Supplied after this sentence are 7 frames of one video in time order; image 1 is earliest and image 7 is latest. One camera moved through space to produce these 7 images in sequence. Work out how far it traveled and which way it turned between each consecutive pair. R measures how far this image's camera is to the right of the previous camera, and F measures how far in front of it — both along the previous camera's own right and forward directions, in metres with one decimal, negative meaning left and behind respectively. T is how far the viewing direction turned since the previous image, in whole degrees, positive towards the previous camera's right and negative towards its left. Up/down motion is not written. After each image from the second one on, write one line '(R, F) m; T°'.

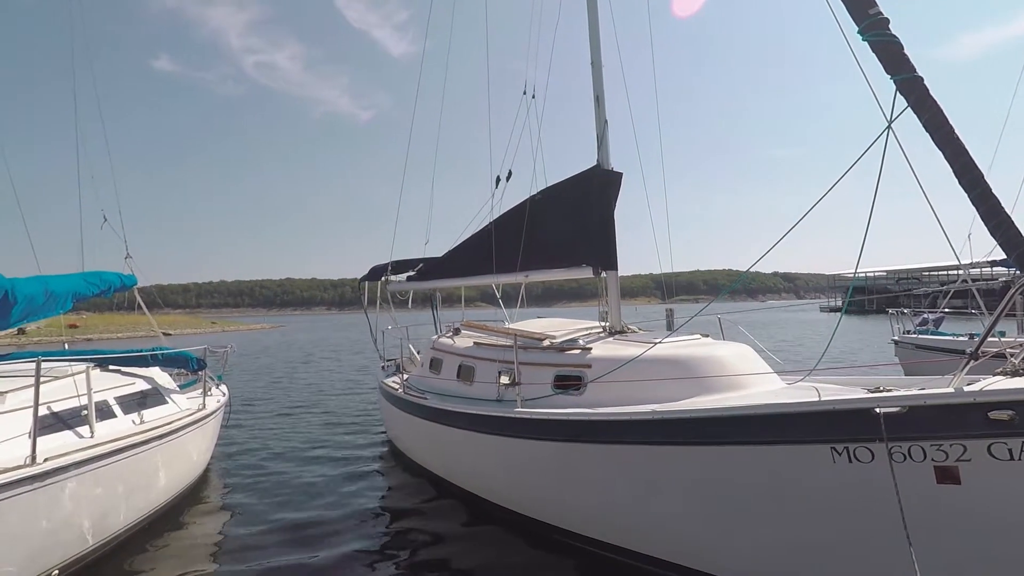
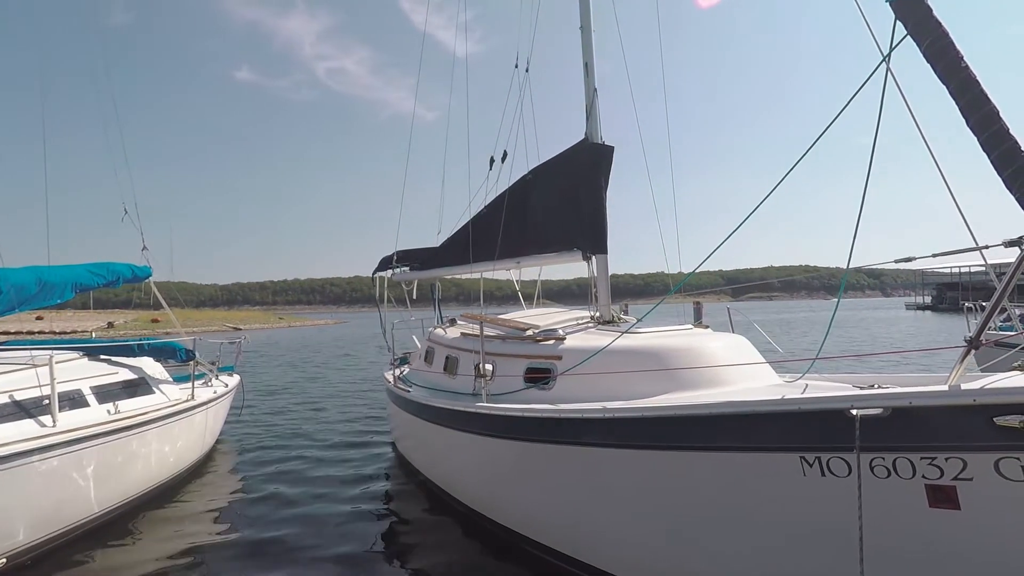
(+0.9, +0.5) m; -6°
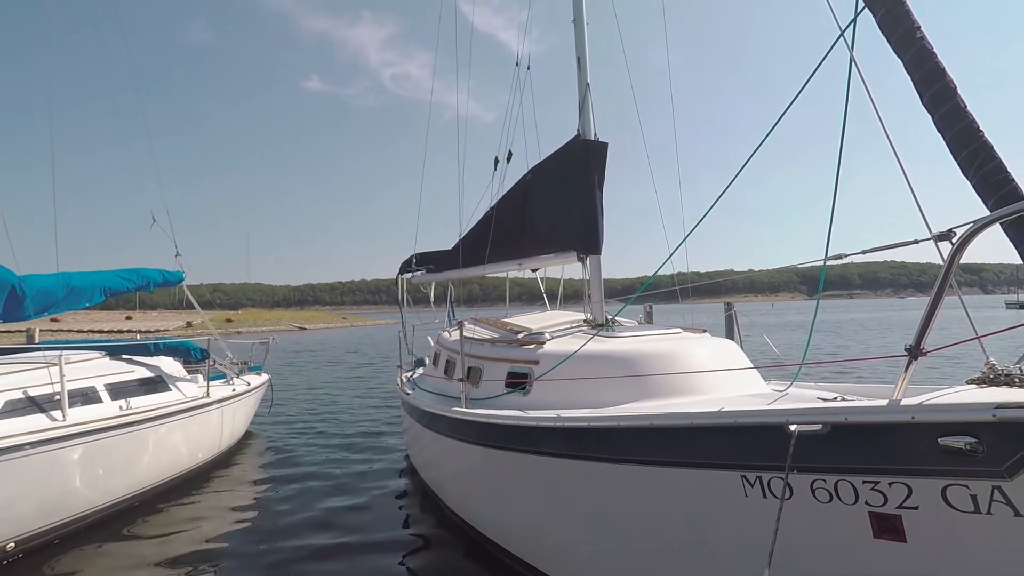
(+0.7, +0.2) m; -6°
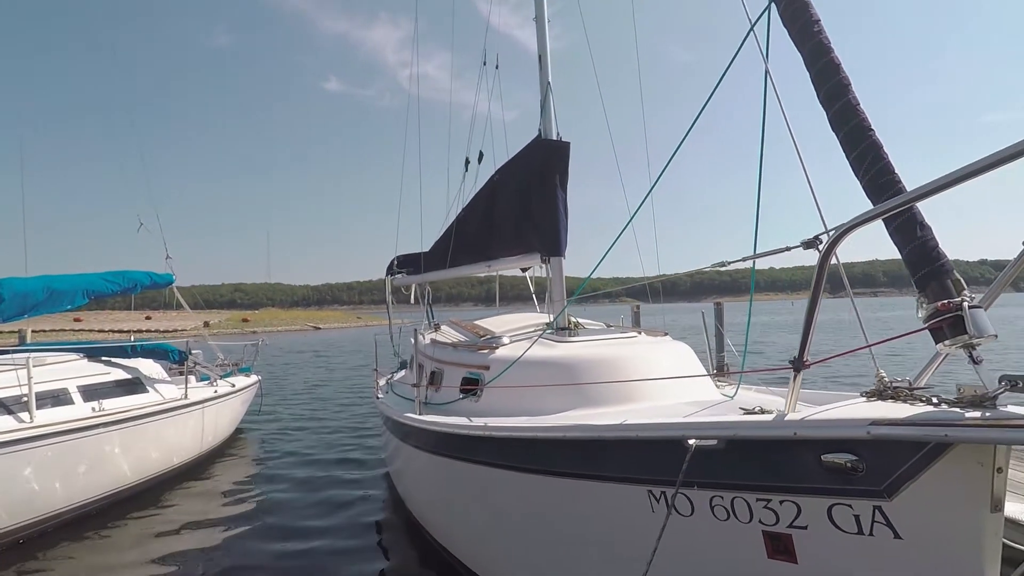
(+0.5, +0.1) m; -2°
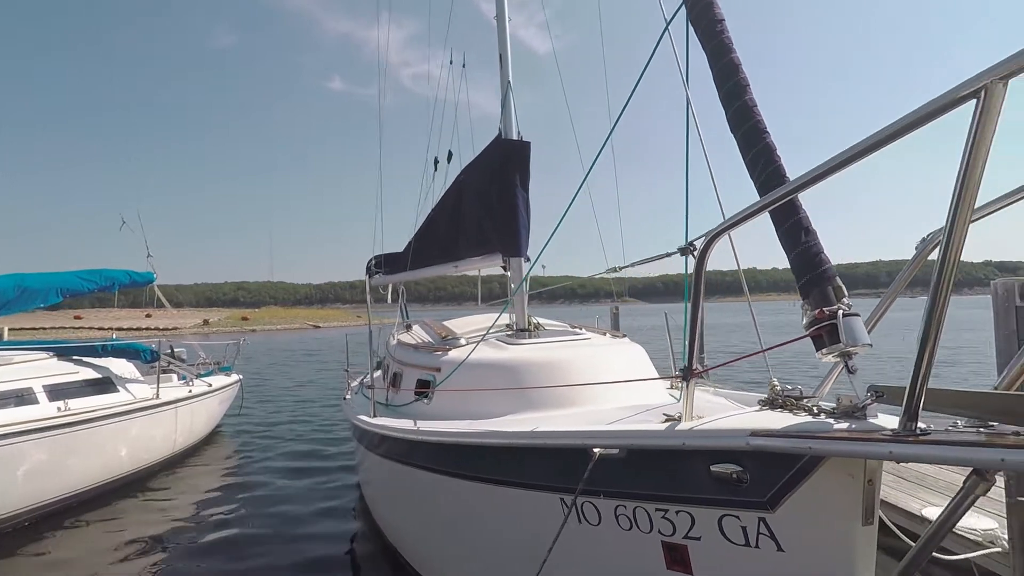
(+0.4, 0.0) m; 0°
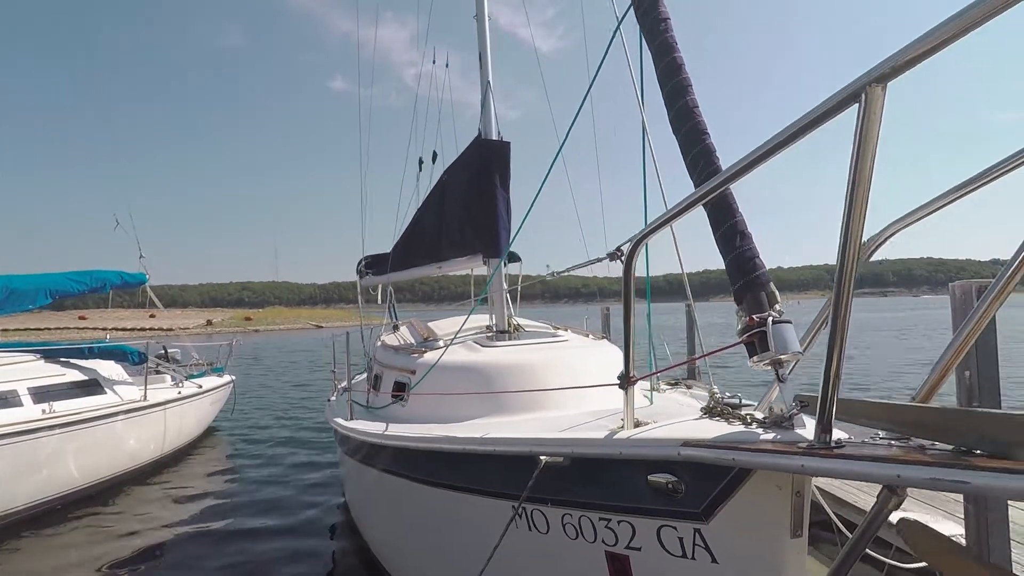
(+0.2, 0.0) m; 0°
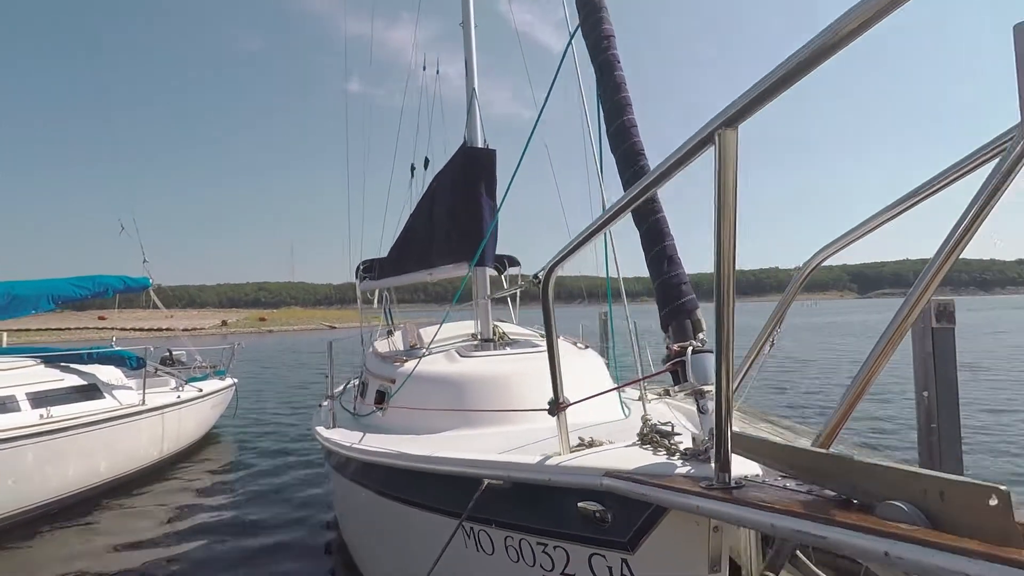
(+0.3, 0.0) m; -1°
